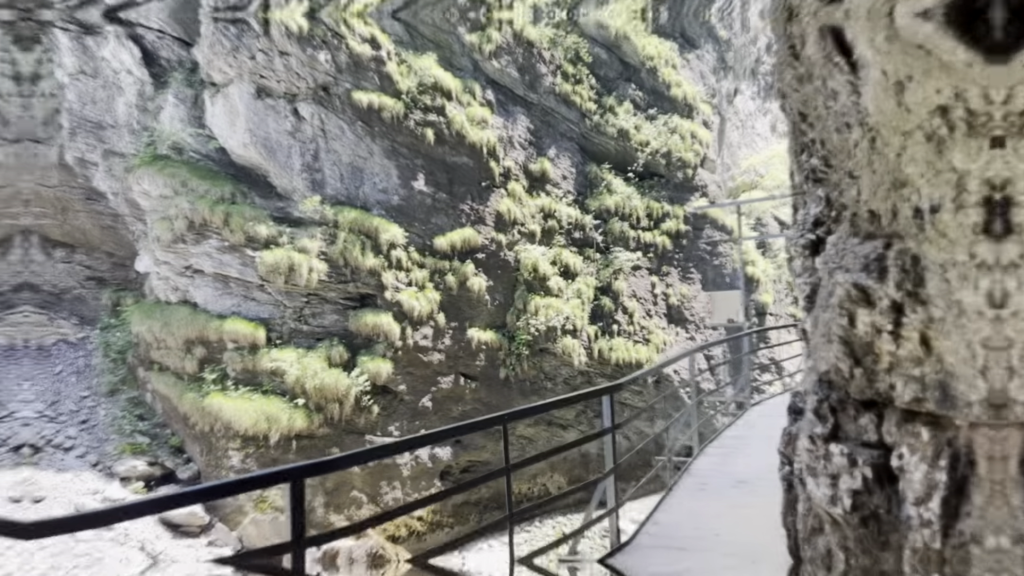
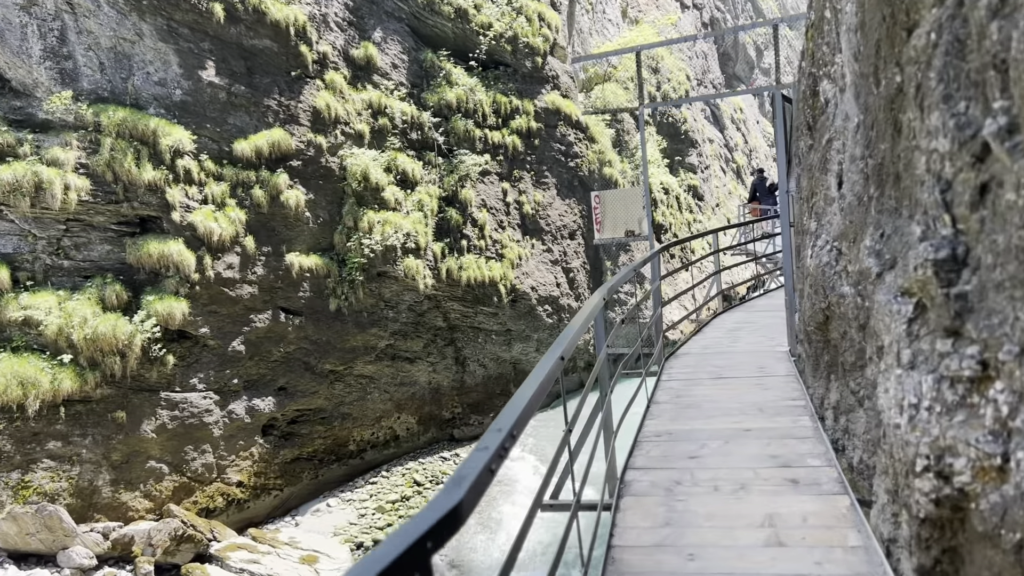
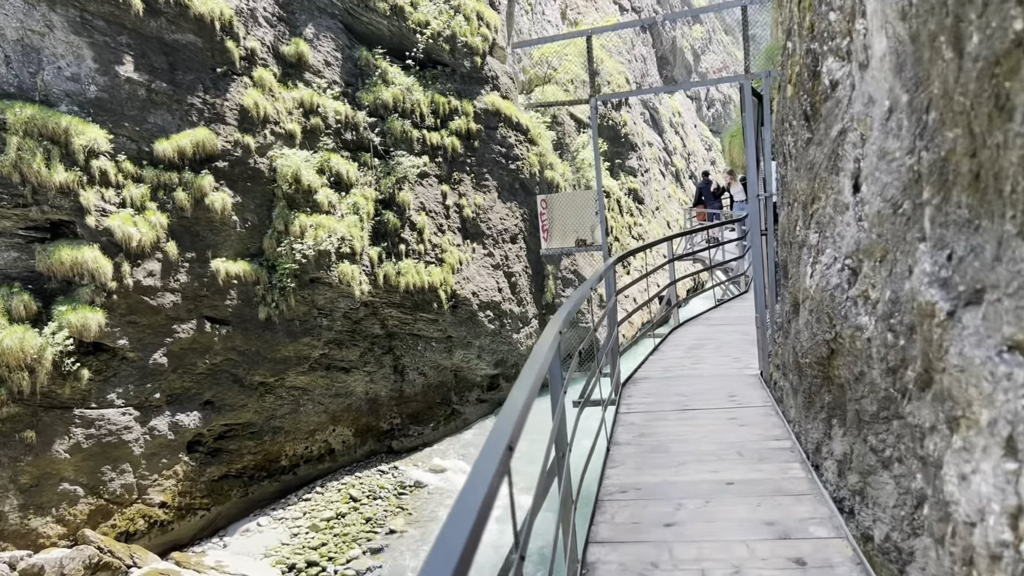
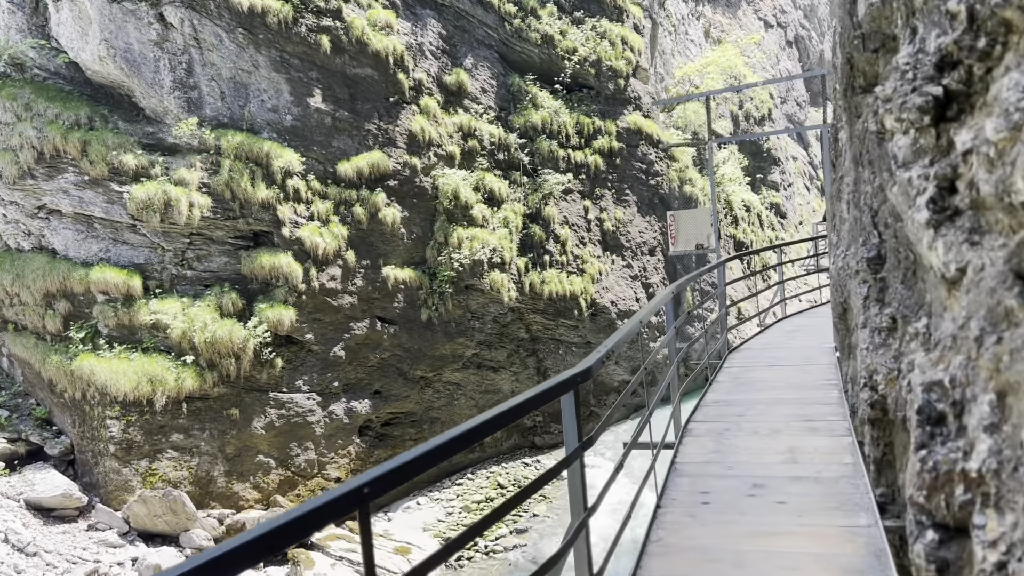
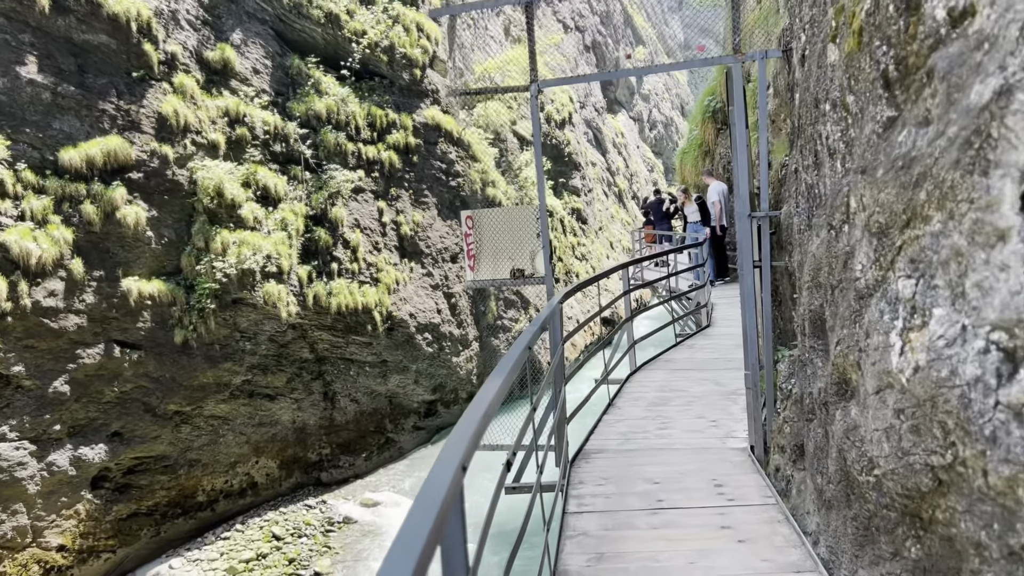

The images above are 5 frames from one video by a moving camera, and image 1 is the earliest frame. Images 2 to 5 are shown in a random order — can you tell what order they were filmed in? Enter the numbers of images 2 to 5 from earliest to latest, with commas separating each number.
4, 2, 3, 5
